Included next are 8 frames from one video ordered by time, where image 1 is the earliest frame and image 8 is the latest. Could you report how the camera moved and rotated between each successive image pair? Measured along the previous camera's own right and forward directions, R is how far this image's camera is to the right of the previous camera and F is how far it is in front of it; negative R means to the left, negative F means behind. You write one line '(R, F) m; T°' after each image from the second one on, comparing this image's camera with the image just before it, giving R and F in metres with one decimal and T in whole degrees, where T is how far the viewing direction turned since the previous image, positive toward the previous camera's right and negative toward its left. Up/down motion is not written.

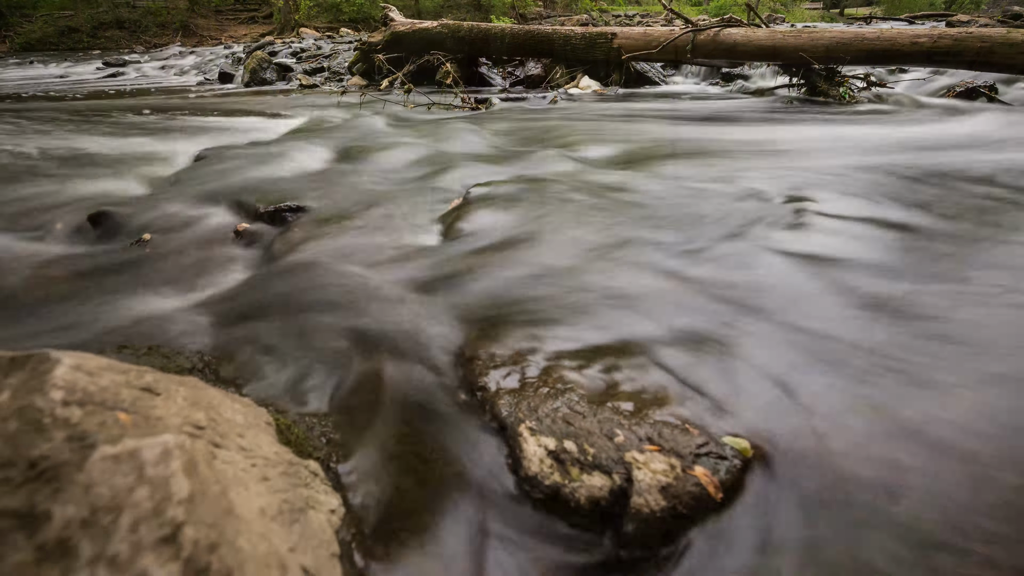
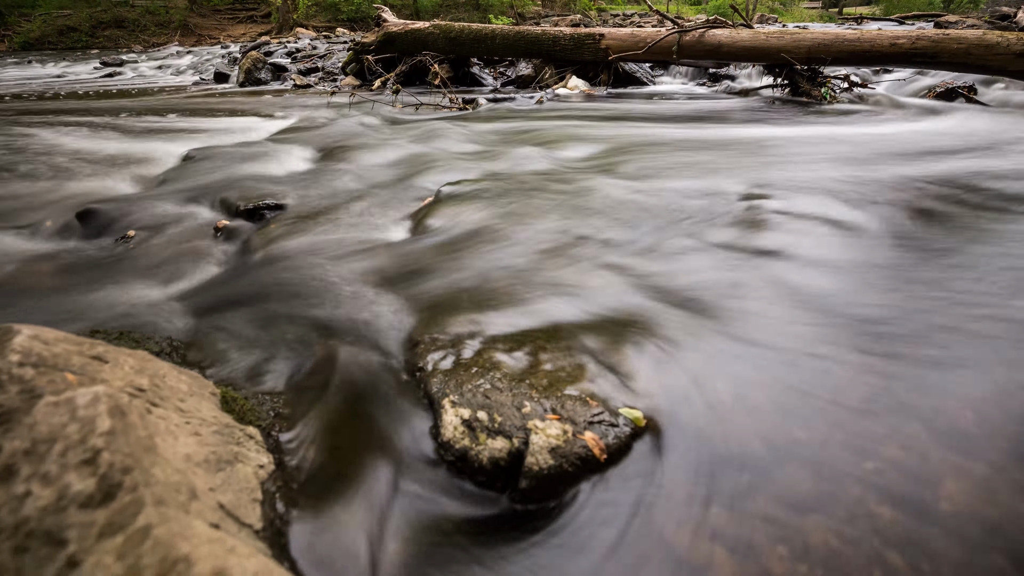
(+0.3, -0.2) m; 0°
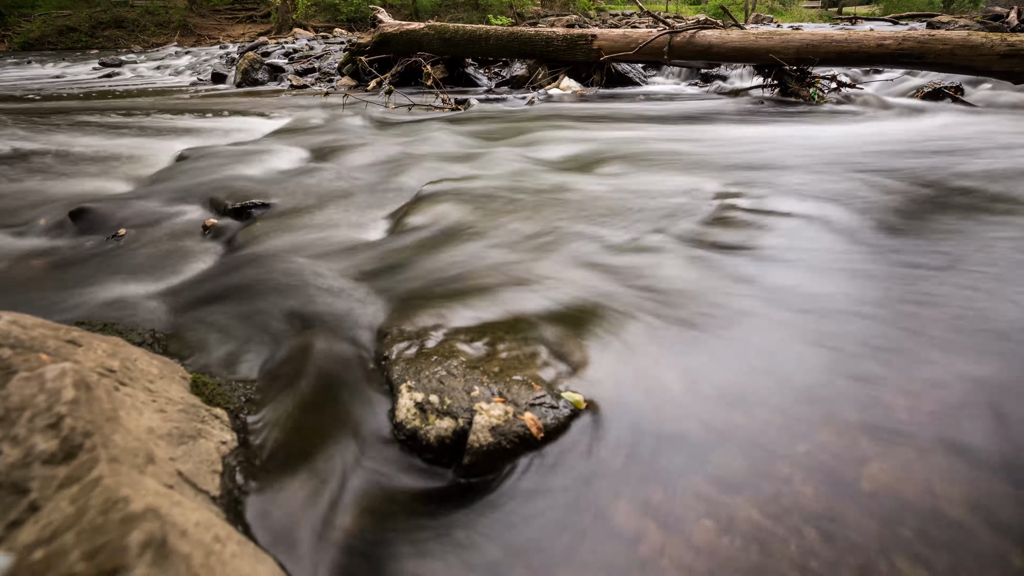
(+0.2, -0.1) m; 0°
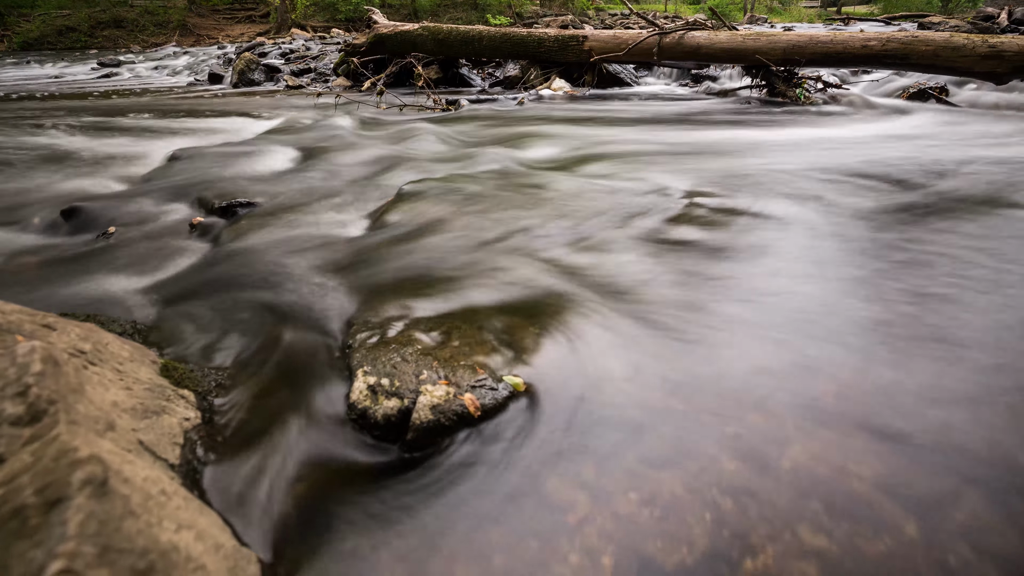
(+0.2, -0.1) m; 0°
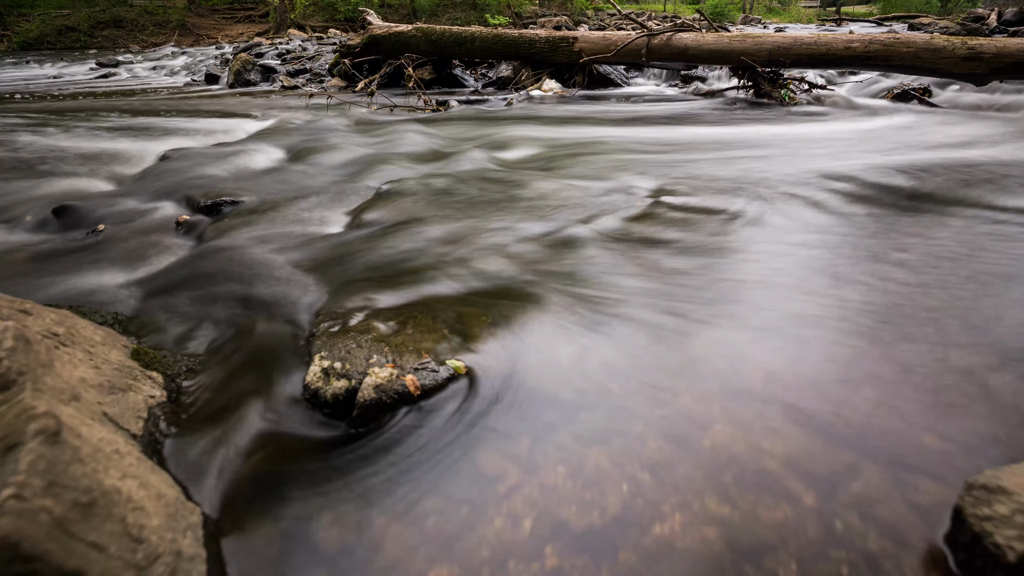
(+0.2, -0.1) m; 0°
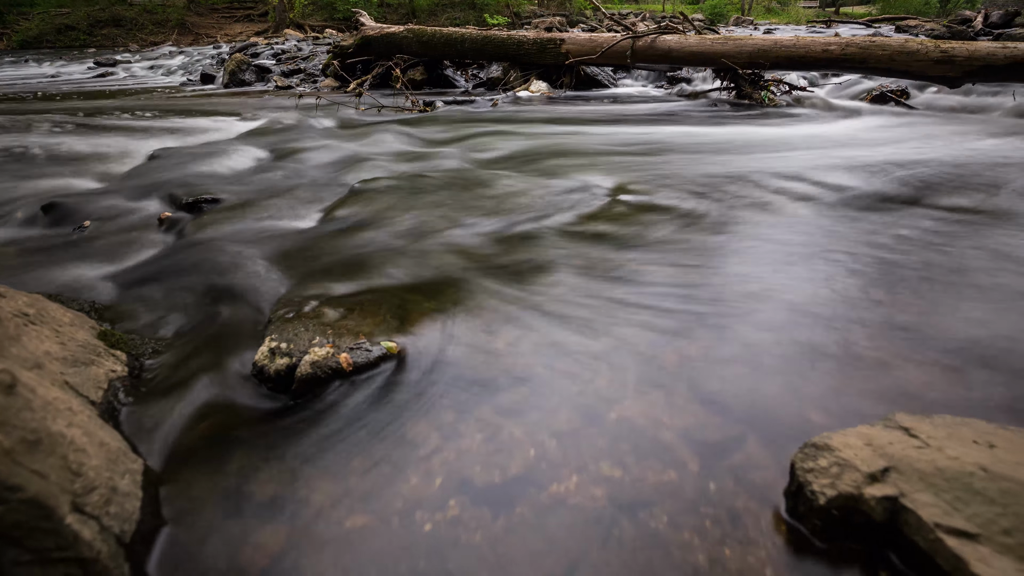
(+0.3, -0.2) m; 0°
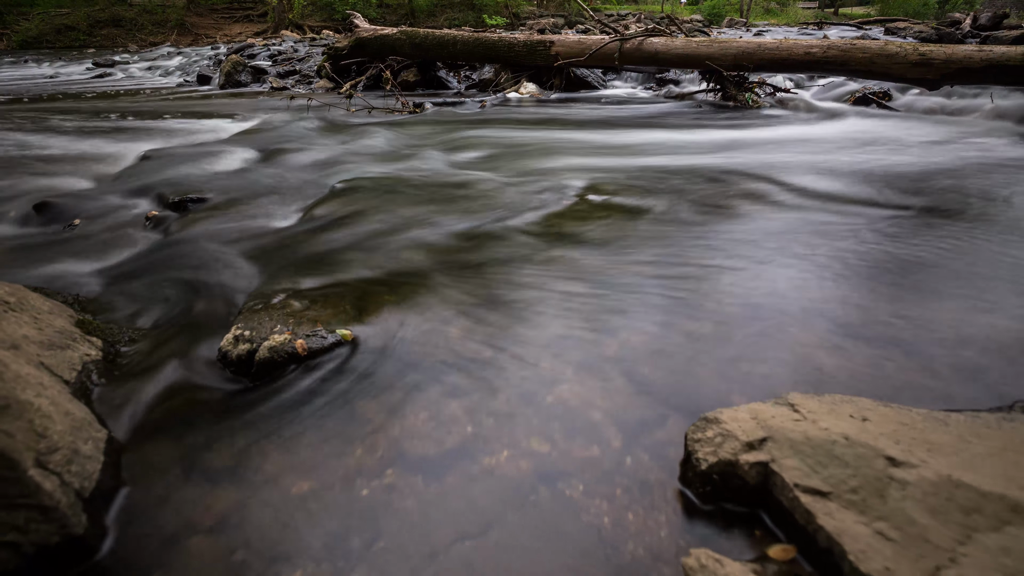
(+0.3, -0.2) m; 0°
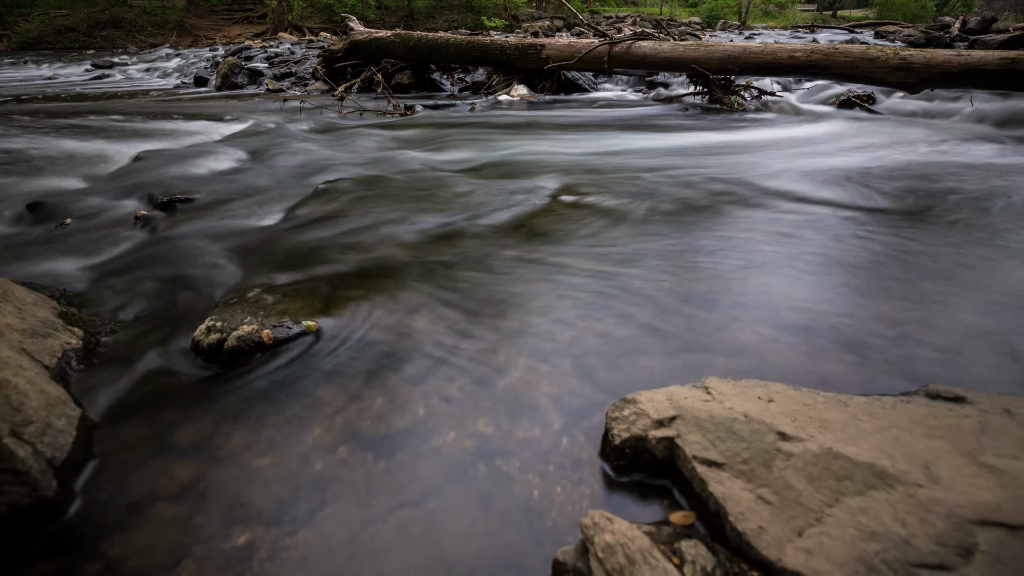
(+0.2, -0.2) m; 0°
